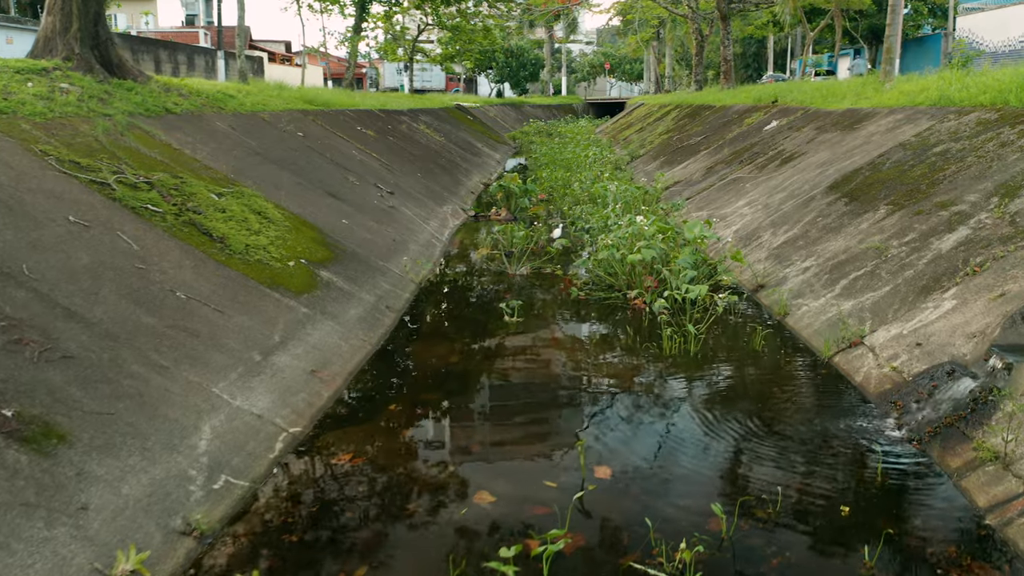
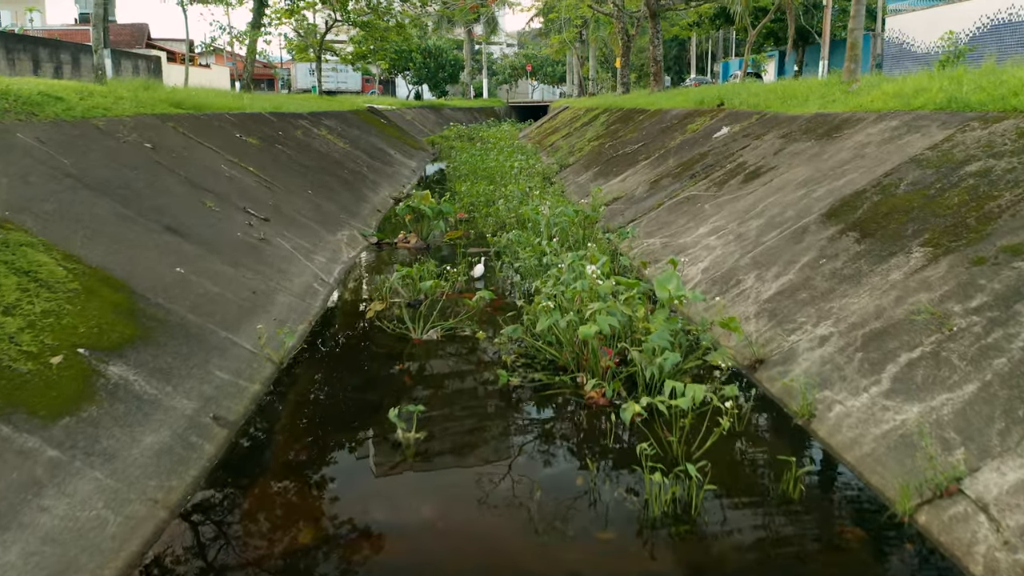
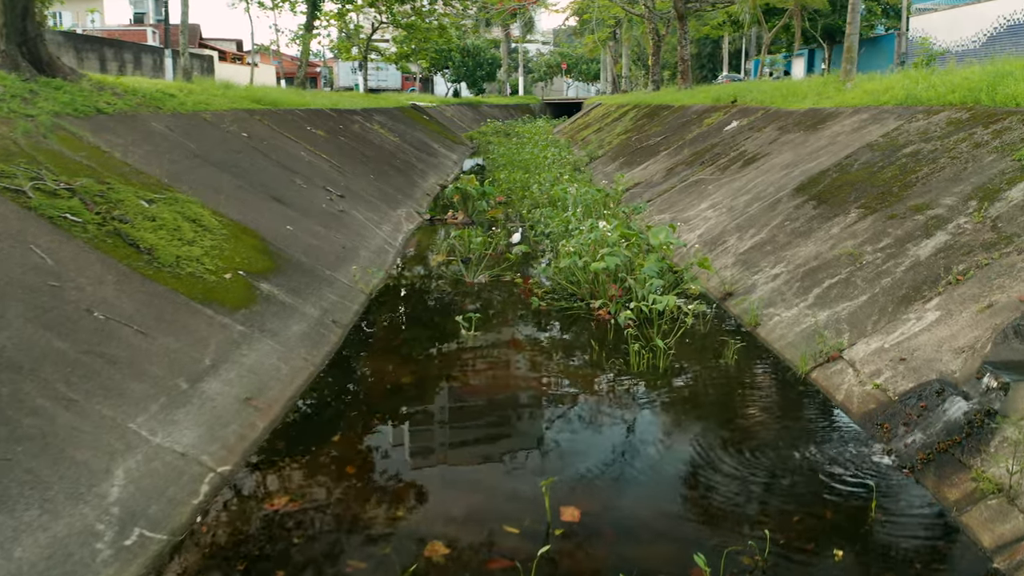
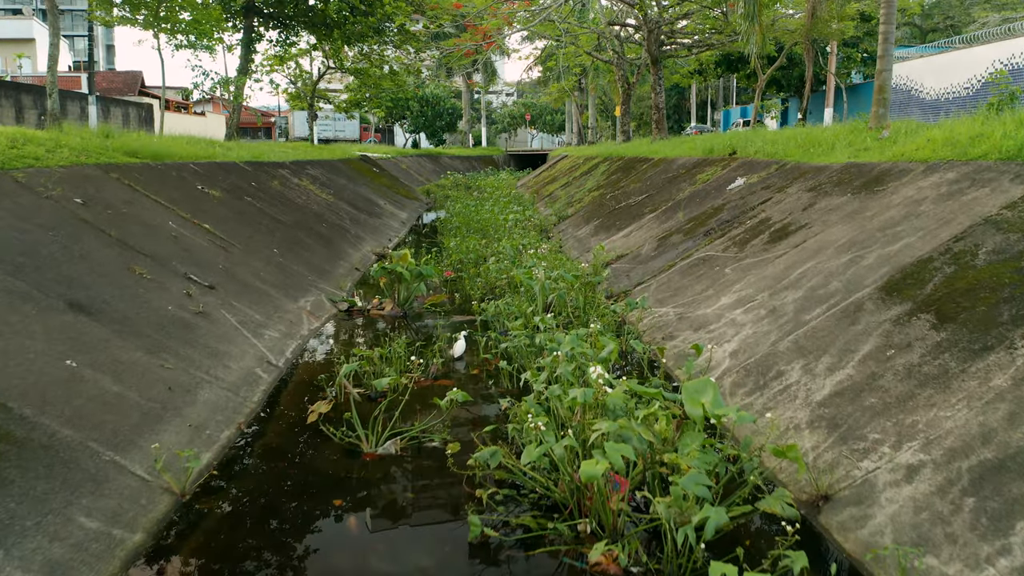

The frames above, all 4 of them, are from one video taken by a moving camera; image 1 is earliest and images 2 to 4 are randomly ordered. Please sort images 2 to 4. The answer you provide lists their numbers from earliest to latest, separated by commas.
3, 2, 4
